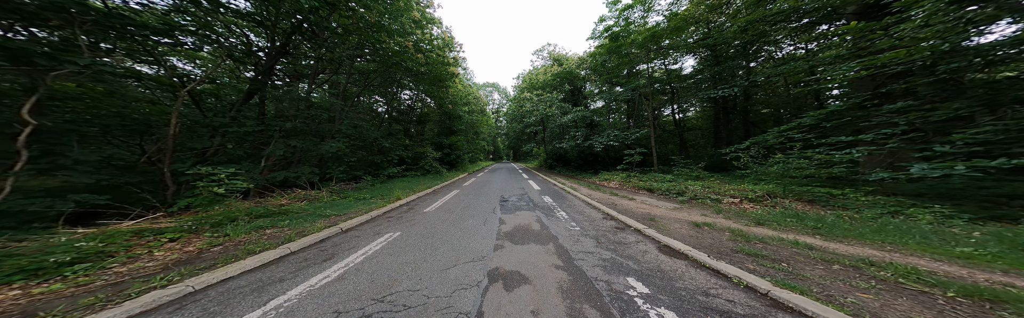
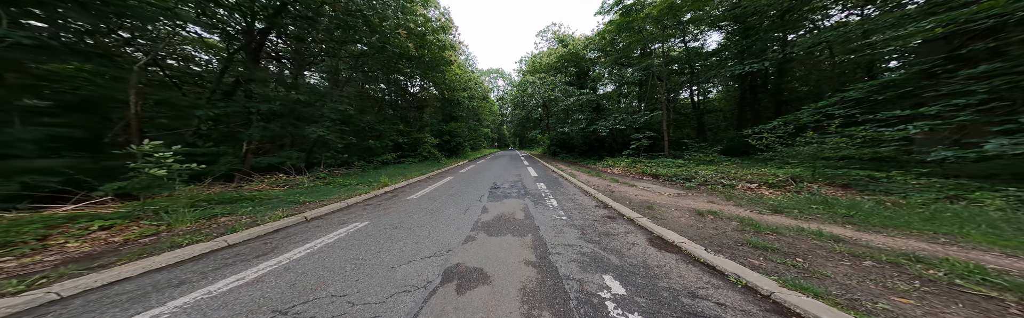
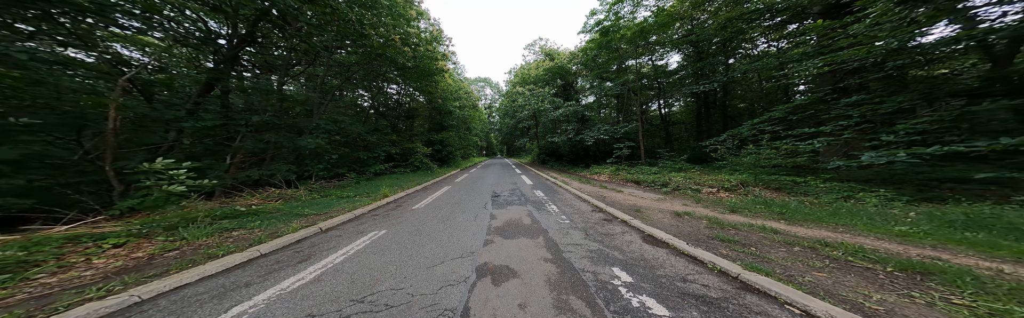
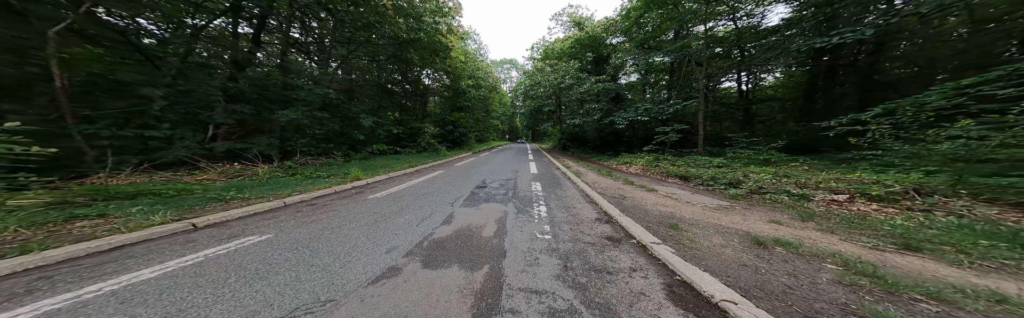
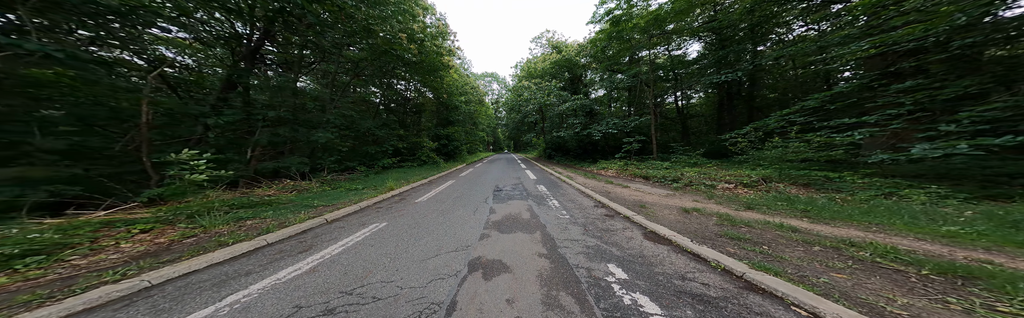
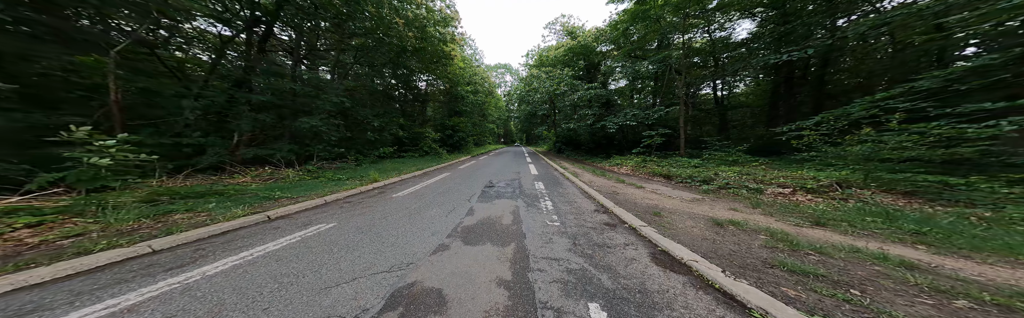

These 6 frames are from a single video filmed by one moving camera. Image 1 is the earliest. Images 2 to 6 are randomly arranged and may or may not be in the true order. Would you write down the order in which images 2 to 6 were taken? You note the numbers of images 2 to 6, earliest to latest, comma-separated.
3, 5, 2, 6, 4
